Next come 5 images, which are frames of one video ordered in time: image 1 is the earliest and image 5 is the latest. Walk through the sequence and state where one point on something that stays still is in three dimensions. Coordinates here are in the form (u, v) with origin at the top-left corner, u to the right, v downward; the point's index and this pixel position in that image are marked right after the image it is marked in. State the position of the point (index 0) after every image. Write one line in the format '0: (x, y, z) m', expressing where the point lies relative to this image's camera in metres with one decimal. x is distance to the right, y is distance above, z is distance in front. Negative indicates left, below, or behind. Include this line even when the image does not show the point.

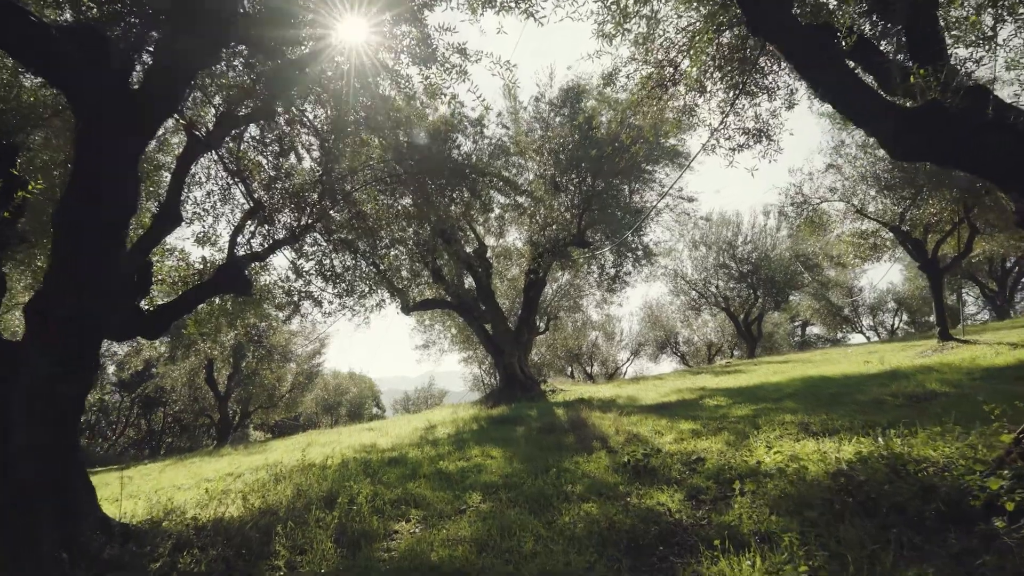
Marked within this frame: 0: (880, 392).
0: (+4.4, -1.2, +10.5) m
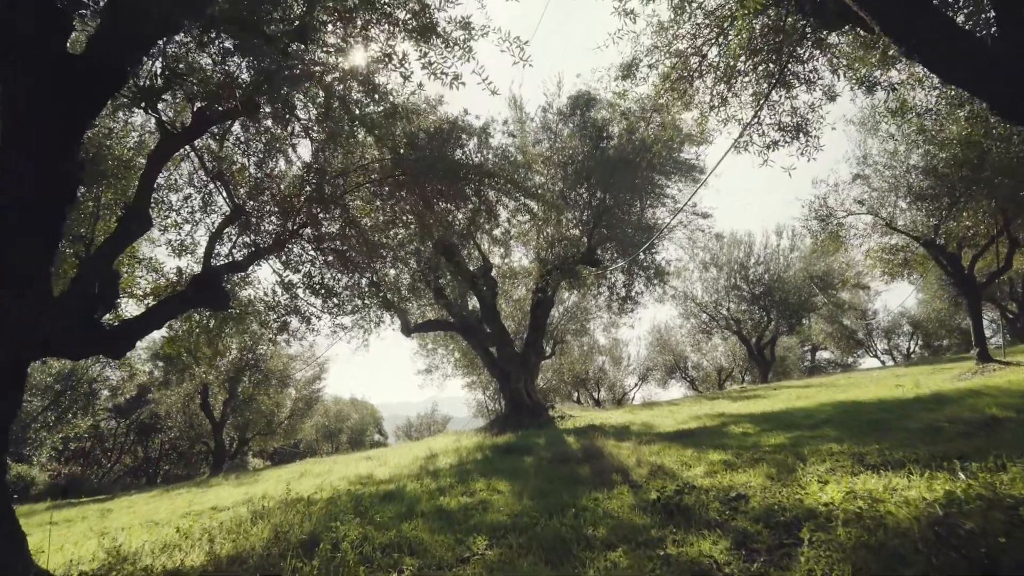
0: (+4.5, -1.4, +9.4) m
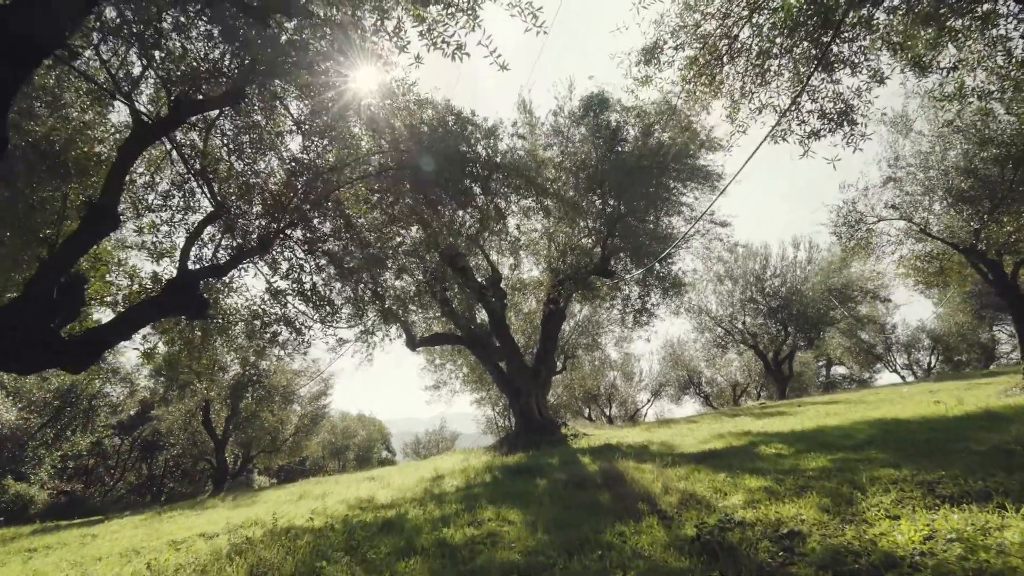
0: (+4.6, -1.4, +8.5) m
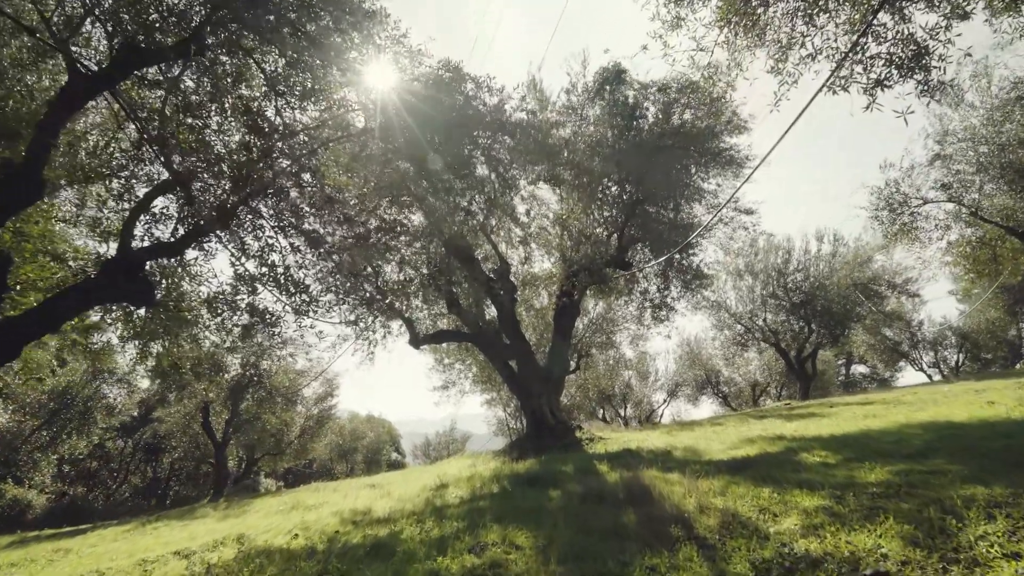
0: (+4.6, -1.3, +7.1) m
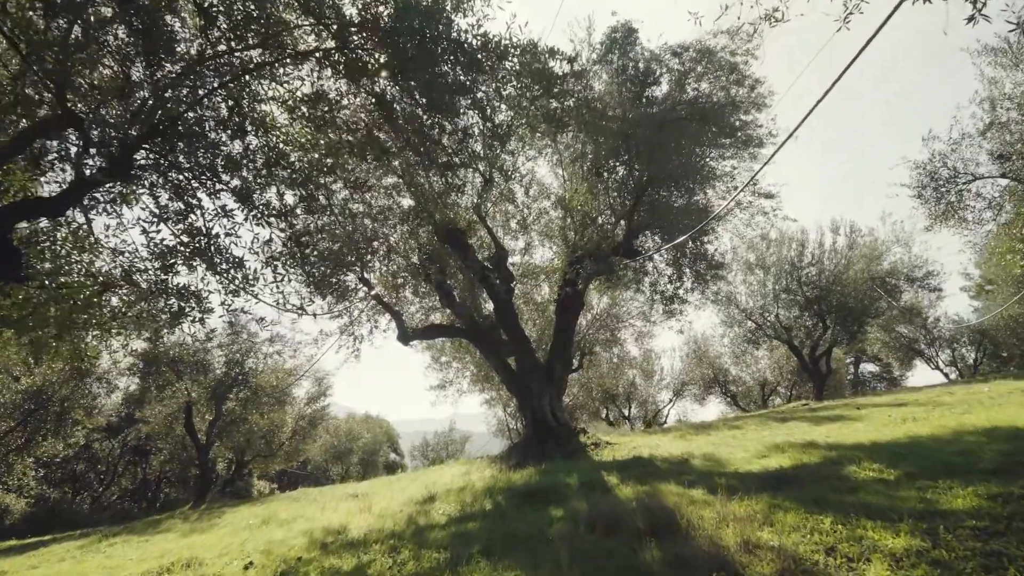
0: (+4.6, -1.1, +5.5) m
